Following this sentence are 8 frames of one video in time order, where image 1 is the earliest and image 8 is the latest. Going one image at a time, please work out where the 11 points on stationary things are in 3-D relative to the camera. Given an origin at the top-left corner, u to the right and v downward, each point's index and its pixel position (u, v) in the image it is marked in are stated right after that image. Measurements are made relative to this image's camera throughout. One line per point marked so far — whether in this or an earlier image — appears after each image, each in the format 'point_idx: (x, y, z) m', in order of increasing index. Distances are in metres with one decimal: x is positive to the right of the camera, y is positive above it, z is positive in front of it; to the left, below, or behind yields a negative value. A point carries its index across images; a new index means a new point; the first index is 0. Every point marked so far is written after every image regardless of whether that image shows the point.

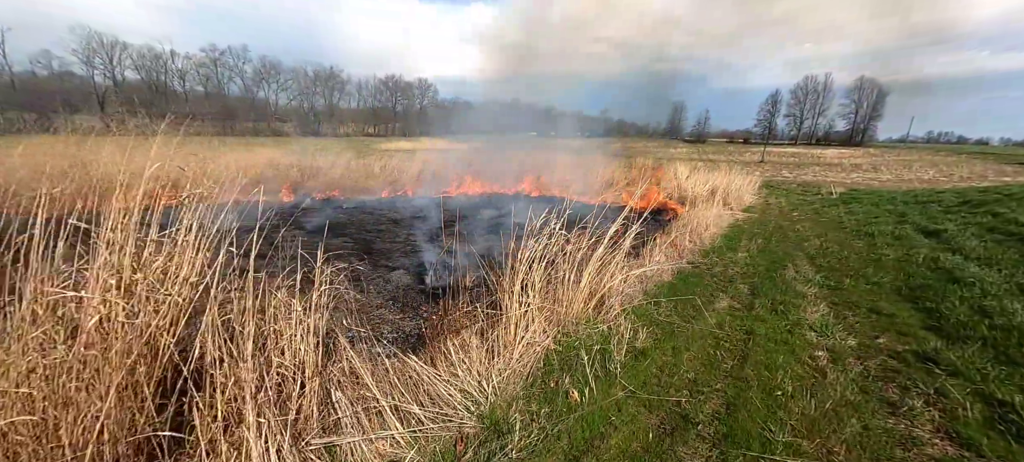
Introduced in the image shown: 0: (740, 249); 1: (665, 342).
0: (+4.1, -0.3, +7.7) m
1: (+1.2, -0.9, +3.3) m
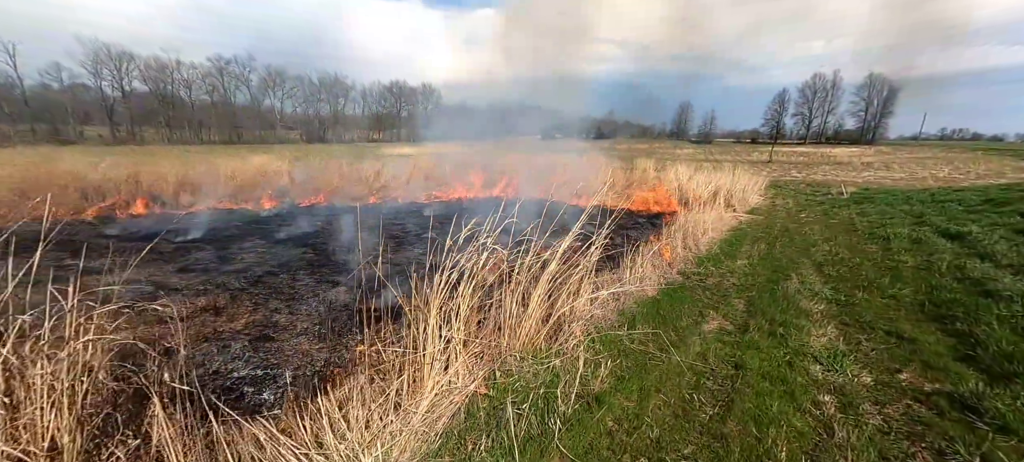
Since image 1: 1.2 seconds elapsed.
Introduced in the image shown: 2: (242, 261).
0: (+3.7, -0.4, +7.0) m
1: (+0.7, -0.9, +2.7) m
2: (-3.6, -0.4, +5.8) m
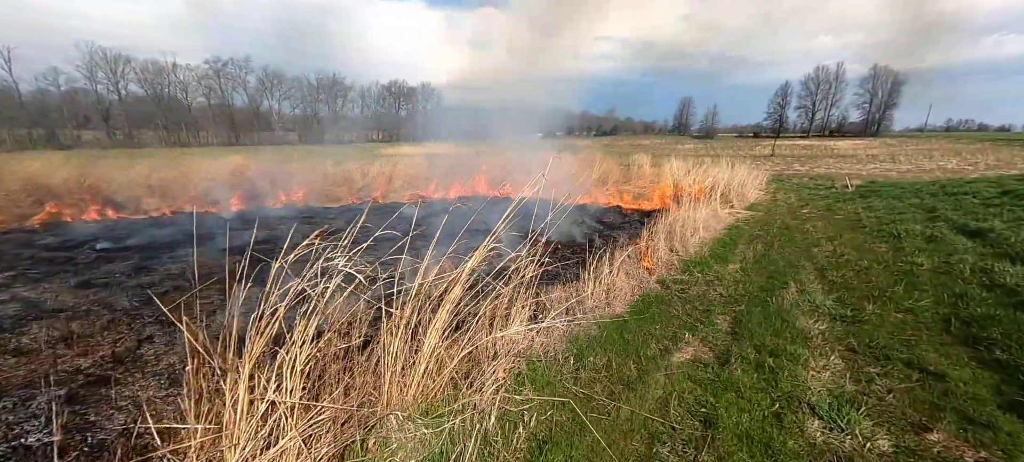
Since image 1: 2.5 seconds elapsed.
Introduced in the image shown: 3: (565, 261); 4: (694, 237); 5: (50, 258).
0: (+3.2, -0.4, +6.3) m
1: (+0.2, -1.0, +1.9) m
2: (-4.1, -0.5, +5.1) m
3: (+0.6, -0.4, +5.0) m
4: (+3.0, -0.1, +7.1) m
5: (-6.3, -0.4, +5.9) m
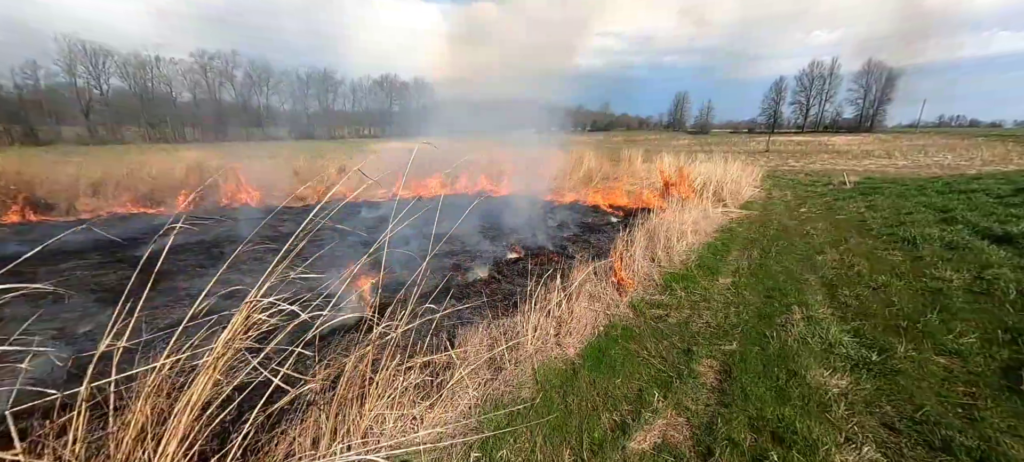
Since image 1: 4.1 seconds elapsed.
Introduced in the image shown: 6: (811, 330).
0: (+2.6, -0.5, +5.3) m
1: (-0.3, -1.1, +1.0) m
2: (-4.7, -0.6, +4.1) m
3: (0.0, -0.5, +4.0) m
4: (+2.4, -0.2, +6.2) m
5: (-6.8, -0.5, +4.8) m
6: (+2.2, -0.7, +3.2) m
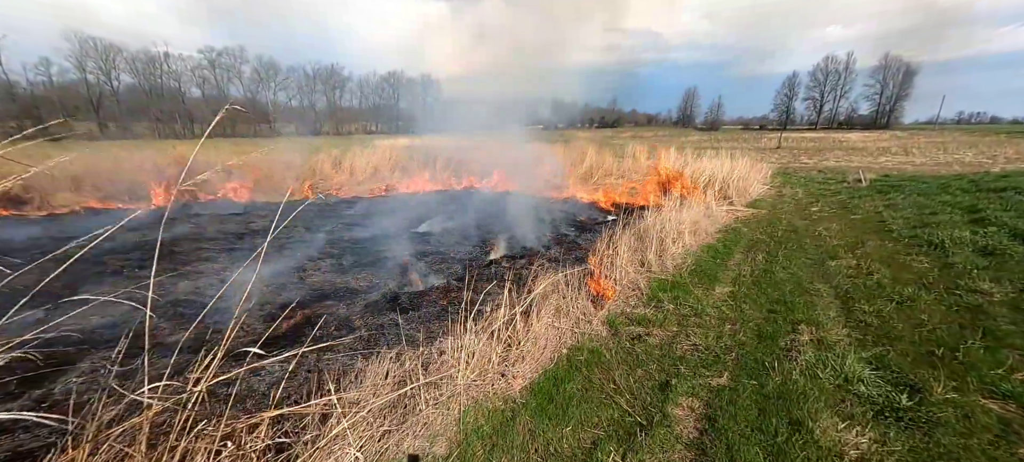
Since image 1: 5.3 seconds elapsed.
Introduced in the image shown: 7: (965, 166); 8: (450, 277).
0: (+2.3, -0.5, +4.7) m
1: (-0.8, -1.1, +0.4) m
2: (-5.1, -0.6, +3.6) m
3: (-0.3, -0.5, +3.5) m
4: (+2.1, -0.2, +5.6) m
5: (-7.2, -0.5, +4.4) m
6: (+1.9, -0.8, +2.6) m
7: (+16.0, +2.3, +15.1) m
8: (-0.6, -0.5, +4.4) m
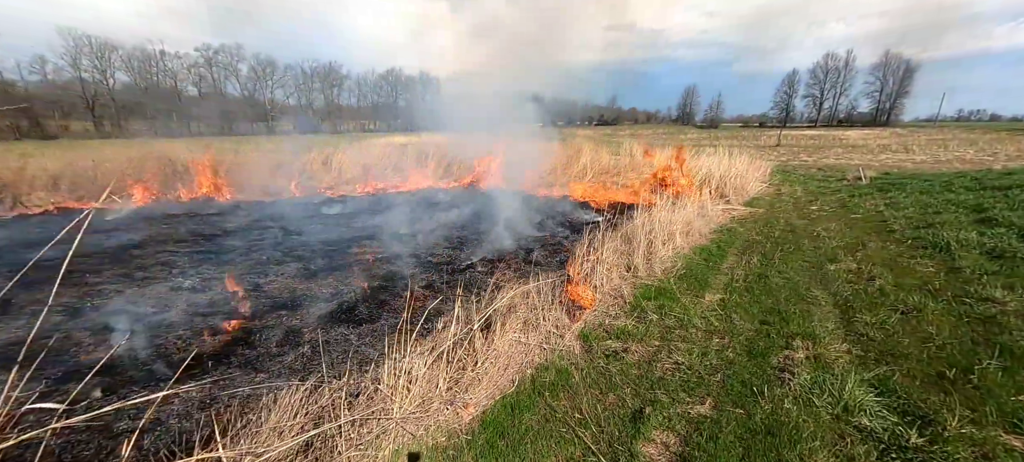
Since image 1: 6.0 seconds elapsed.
0: (+2.1, -0.5, +4.4) m
1: (-1.0, -1.2, +0.1) m
2: (-5.3, -0.6, +3.3) m
3: (-0.5, -0.5, +3.2) m
4: (+1.9, -0.2, +5.2) m
5: (-7.4, -0.5, +4.1) m
6: (+1.6, -0.8, +2.3) m
7: (+15.8, +2.3, +14.8) m
8: (-0.9, -0.5, +4.0) m
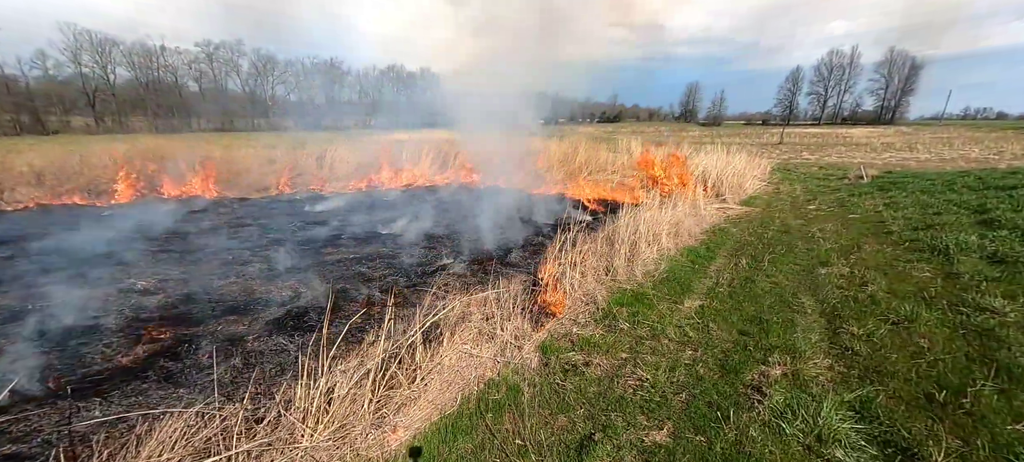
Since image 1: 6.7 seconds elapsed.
0: (+1.8, -0.5, +4.2) m
1: (-1.3, -1.2, -0.1) m
2: (-5.6, -0.6, +3.1) m
3: (-0.8, -0.6, +2.9) m
4: (+1.6, -0.2, +5.0) m
5: (-7.7, -0.5, +3.9) m
6: (+1.3, -0.8, +2.1) m
7: (+15.6, +2.3, +14.5) m
8: (-1.1, -0.5, +3.8) m
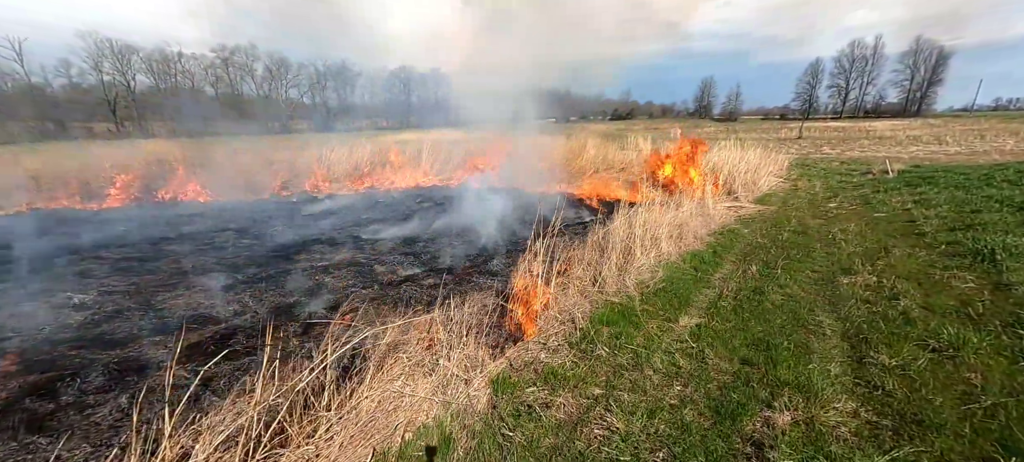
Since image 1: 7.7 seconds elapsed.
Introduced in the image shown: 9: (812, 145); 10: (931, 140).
0: (+1.6, -0.5, +3.6) m
1: (-1.7, -1.3, -0.5) m
2: (-5.8, -0.7, +2.8) m
3: (-1.1, -0.6, +2.5) m
4: (+1.4, -0.2, +4.5) m
5: (-7.9, -0.6, +3.7) m
6: (+1.0, -0.9, +1.5) m
7: (+15.7, +2.4, +13.5) m
8: (-1.4, -0.5, +3.4) m
9: (+13.2, +3.8, +19.1) m
10: (+18.1, +3.9, +18.6) m
